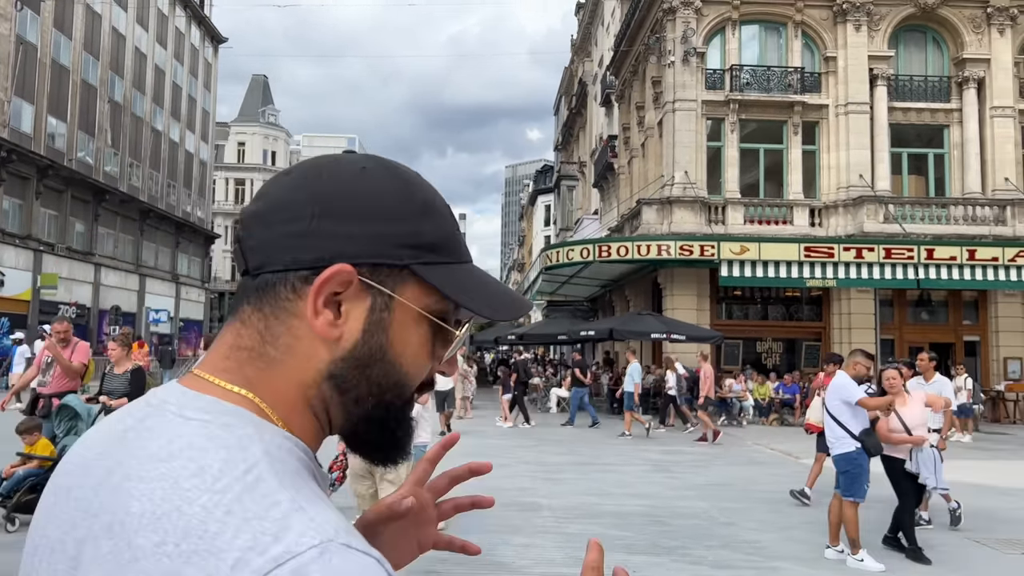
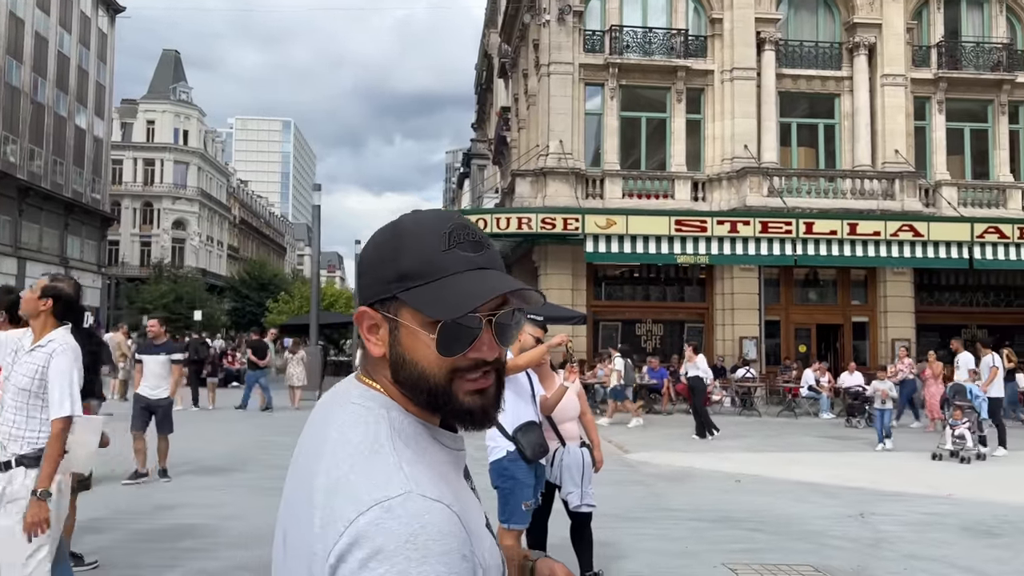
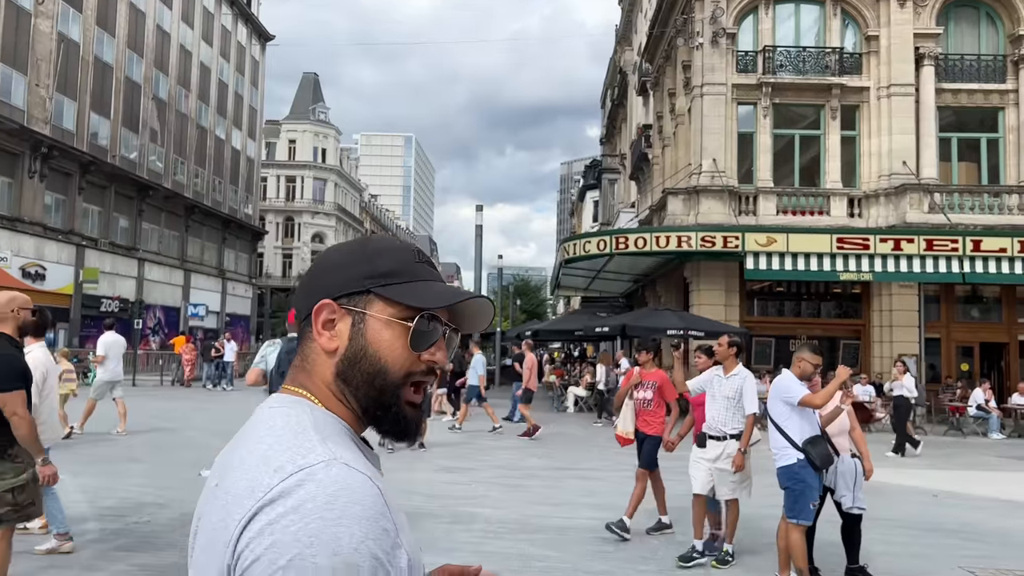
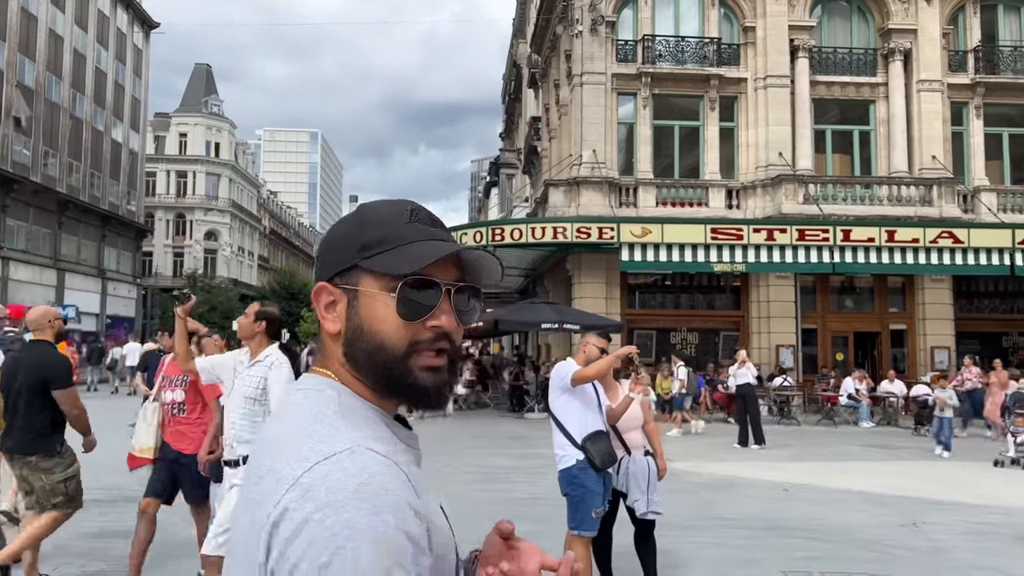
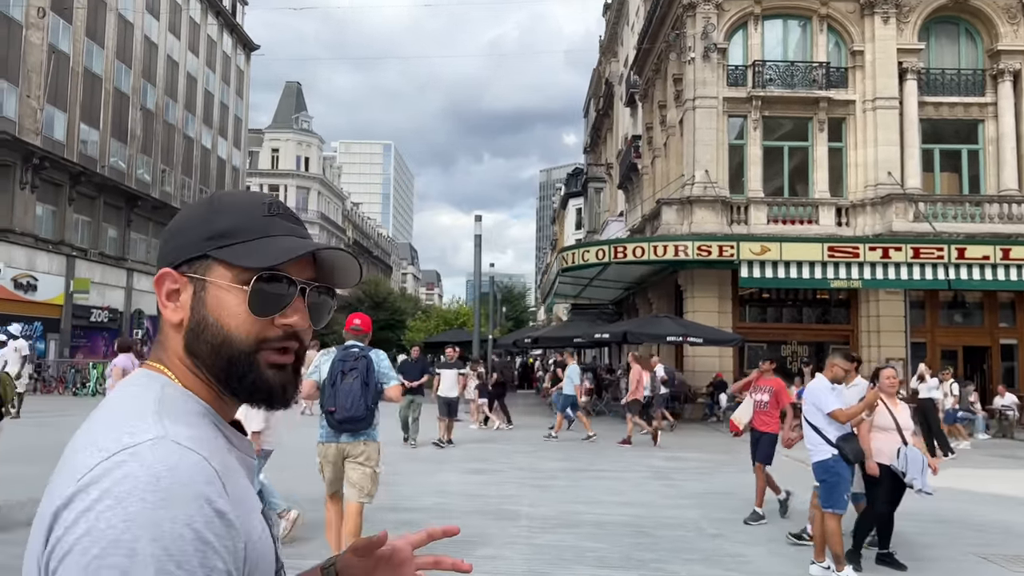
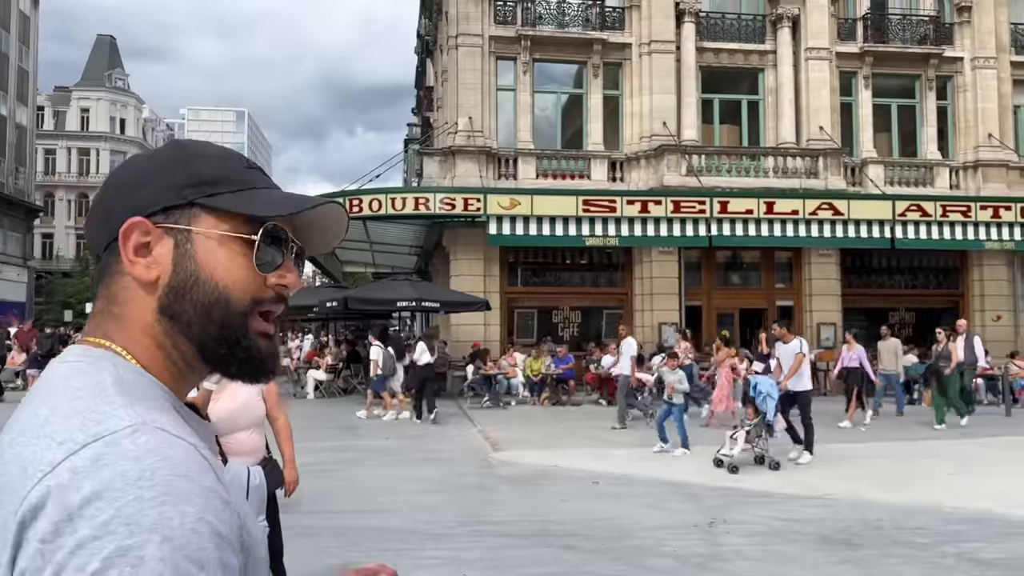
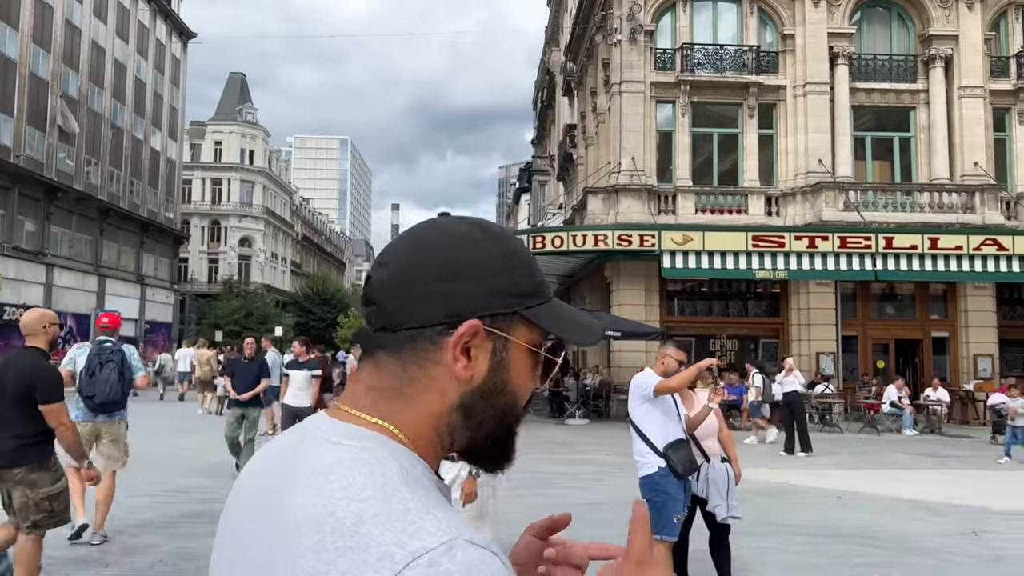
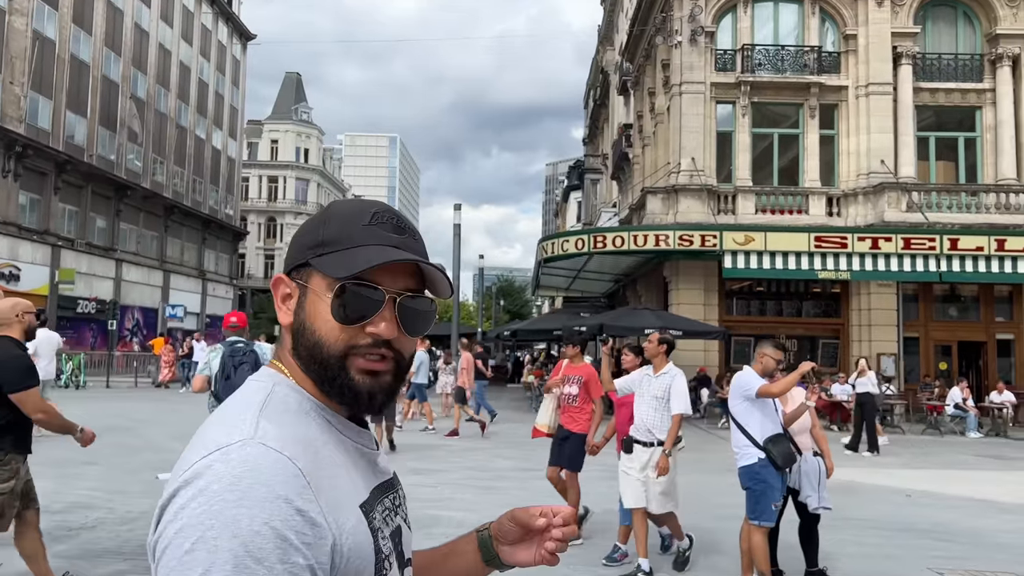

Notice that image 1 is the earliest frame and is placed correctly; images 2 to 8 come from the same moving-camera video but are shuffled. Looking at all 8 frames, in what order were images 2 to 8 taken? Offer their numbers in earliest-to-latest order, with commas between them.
5, 3, 8, 7, 4, 2, 6
